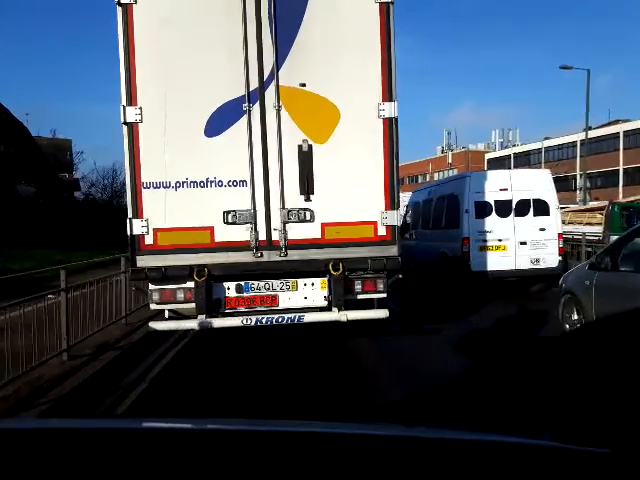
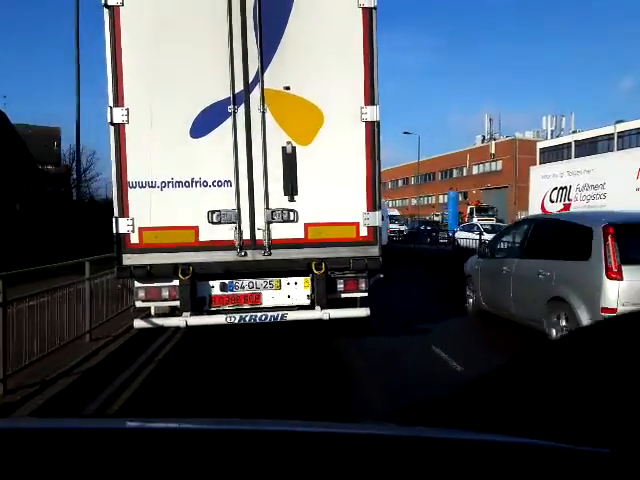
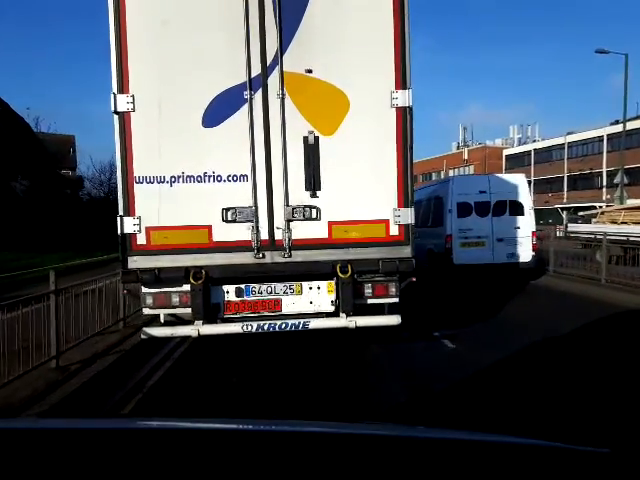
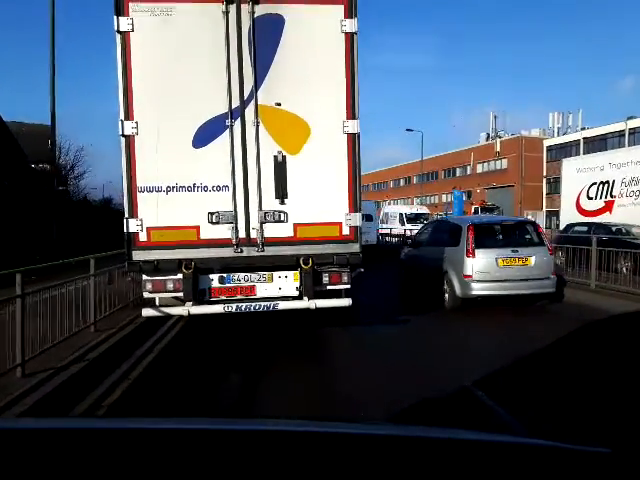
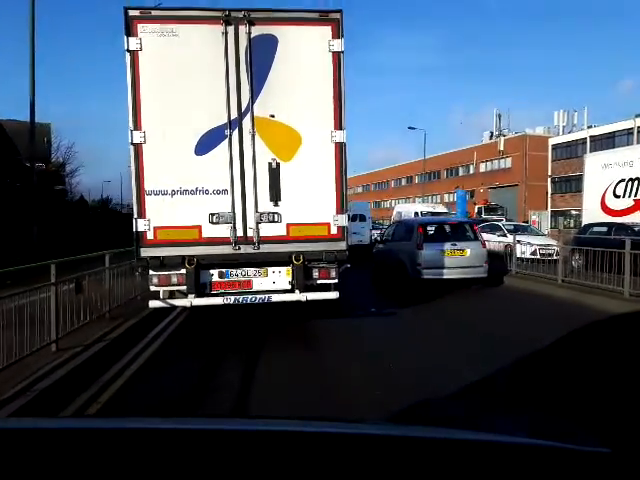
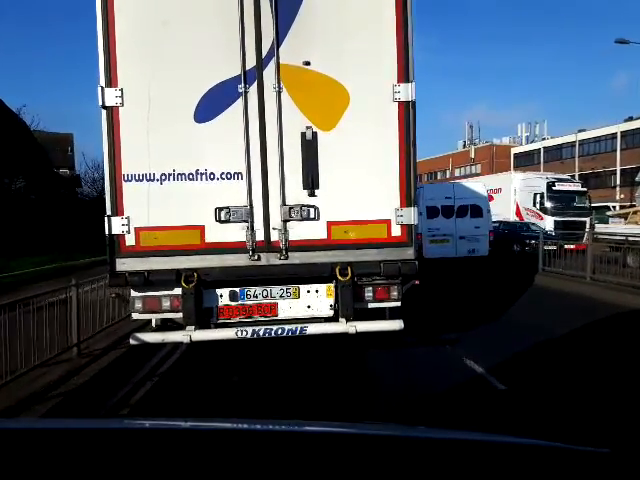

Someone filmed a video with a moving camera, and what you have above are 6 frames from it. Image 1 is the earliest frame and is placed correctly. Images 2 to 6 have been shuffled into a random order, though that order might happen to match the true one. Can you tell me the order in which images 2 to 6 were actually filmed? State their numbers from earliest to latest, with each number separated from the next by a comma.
3, 6, 2, 4, 5
